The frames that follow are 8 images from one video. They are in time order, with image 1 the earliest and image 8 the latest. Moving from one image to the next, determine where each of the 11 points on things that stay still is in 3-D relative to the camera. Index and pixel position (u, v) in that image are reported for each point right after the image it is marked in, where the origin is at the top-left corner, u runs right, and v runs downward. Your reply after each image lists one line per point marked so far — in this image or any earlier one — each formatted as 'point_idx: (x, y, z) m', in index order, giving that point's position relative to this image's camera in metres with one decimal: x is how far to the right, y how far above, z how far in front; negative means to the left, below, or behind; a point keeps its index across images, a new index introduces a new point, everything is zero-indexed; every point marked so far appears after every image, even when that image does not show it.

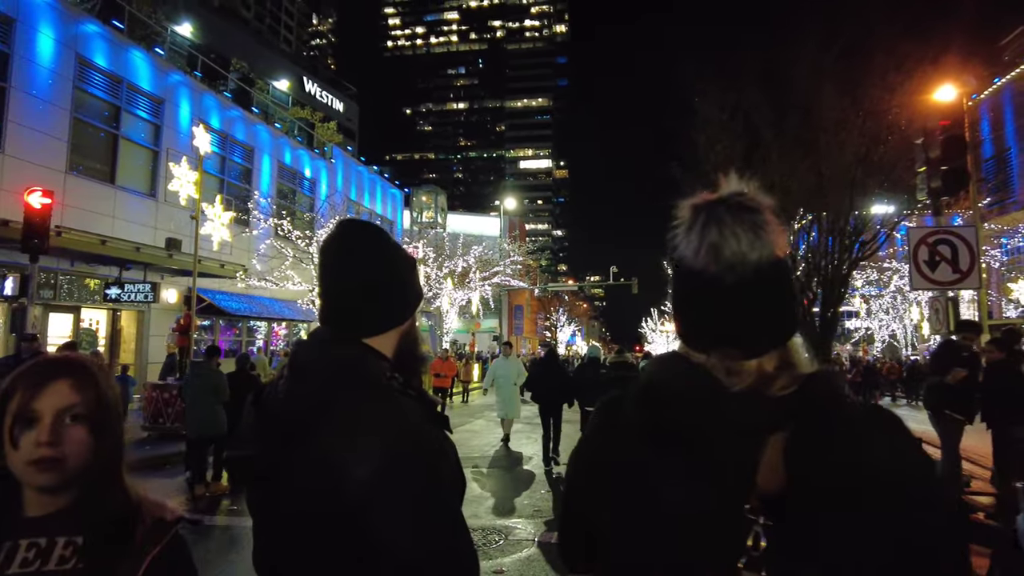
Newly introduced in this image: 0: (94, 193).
0: (-11.2, +2.6, +17.6) m
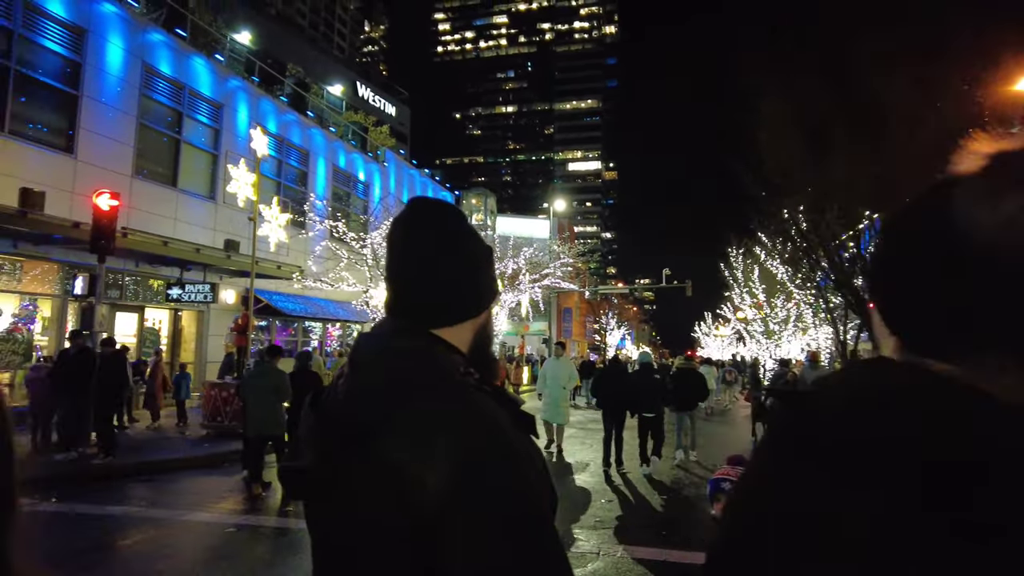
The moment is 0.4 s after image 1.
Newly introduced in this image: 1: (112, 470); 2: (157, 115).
0: (-9.8, +2.6, +18.1) m
1: (-6.1, -2.8, +10.0) m
2: (-9.9, +4.8, +18.4) m
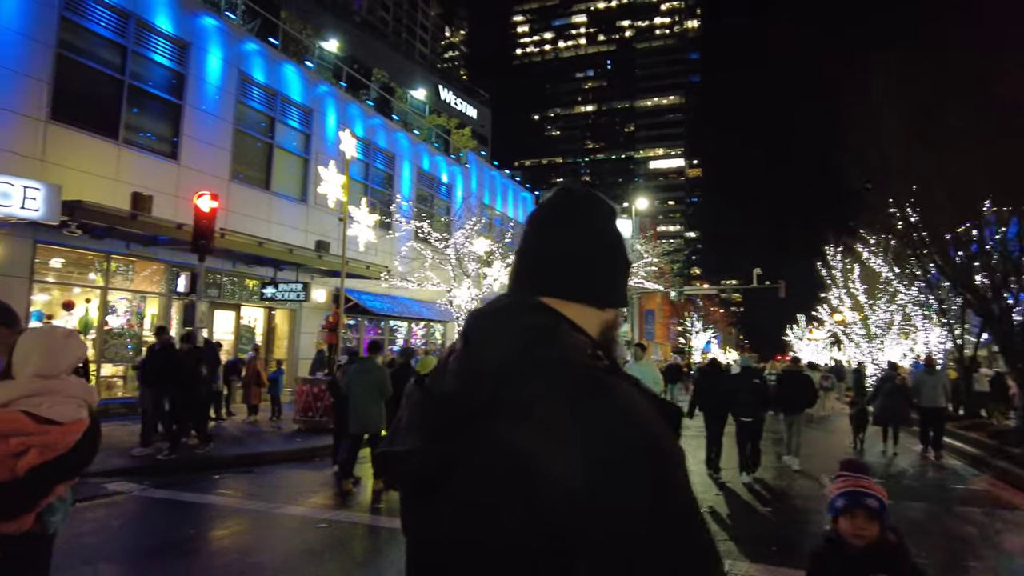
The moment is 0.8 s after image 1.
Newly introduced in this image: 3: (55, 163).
0: (-7.4, +2.6, +18.9) m
1: (-4.8, -2.7, +10.4) m
2: (-7.6, +4.9, +19.2) m
3: (-9.8, +2.7, +14.0) m
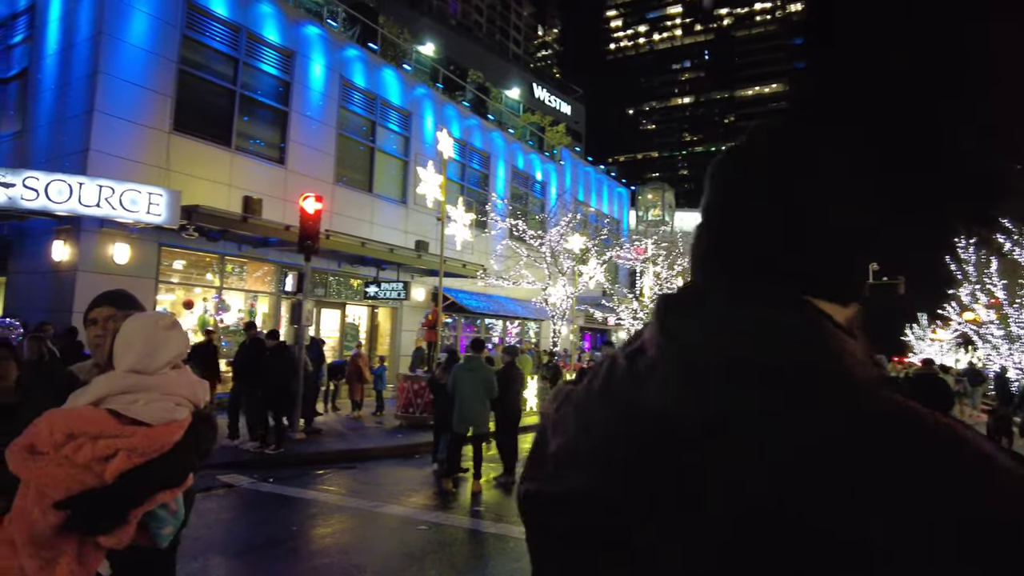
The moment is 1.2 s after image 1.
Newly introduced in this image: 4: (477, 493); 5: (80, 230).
0: (-4.6, +2.6, +19.5) m
1: (-3.2, -2.7, +10.7) m
2: (-4.7, +4.9, +19.7) m
3: (-7.6, +2.7, +15.0) m
4: (-0.5, -2.6, +8.3) m
5: (-8.7, +1.2, +13.2) m
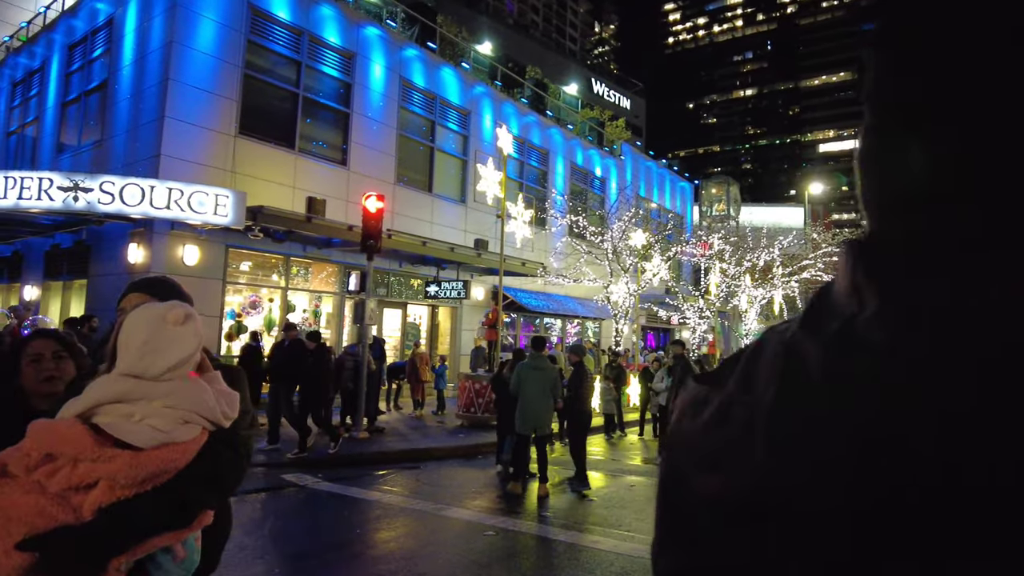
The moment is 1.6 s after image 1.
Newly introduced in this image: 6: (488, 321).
0: (-2.9, +2.6, +19.5) m
1: (-2.1, -2.7, +10.6) m
2: (-3.0, +4.9, +19.8) m
3: (-6.3, +2.7, +15.3) m
4: (+0.4, -2.6, +8.0) m
5: (-7.4, +1.1, +13.6) m
6: (-0.6, -0.8, +15.8) m
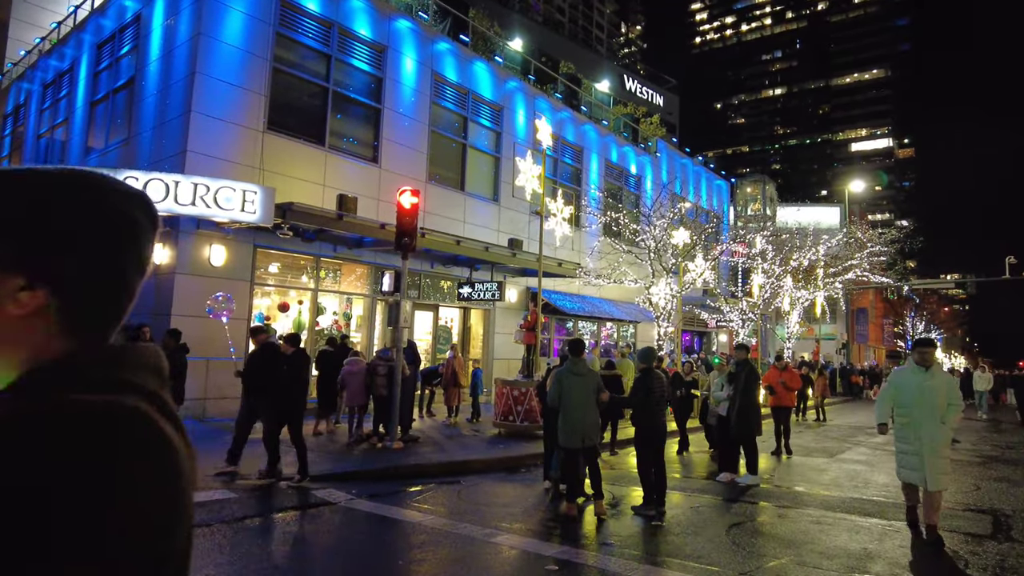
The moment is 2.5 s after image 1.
0: (-1.8, +2.6, +18.8) m
1: (-1.4, -2.7, +9.8) m
2: (-1.9, +4.9, +19.1) m
3: (-5.4, +2.6, +14.7) m
4: (+1.0, -2.6, +7.2) m
5: (-6.6, +1.1, +13.0) m
6: (+0.3, -0.8, +15.0) m
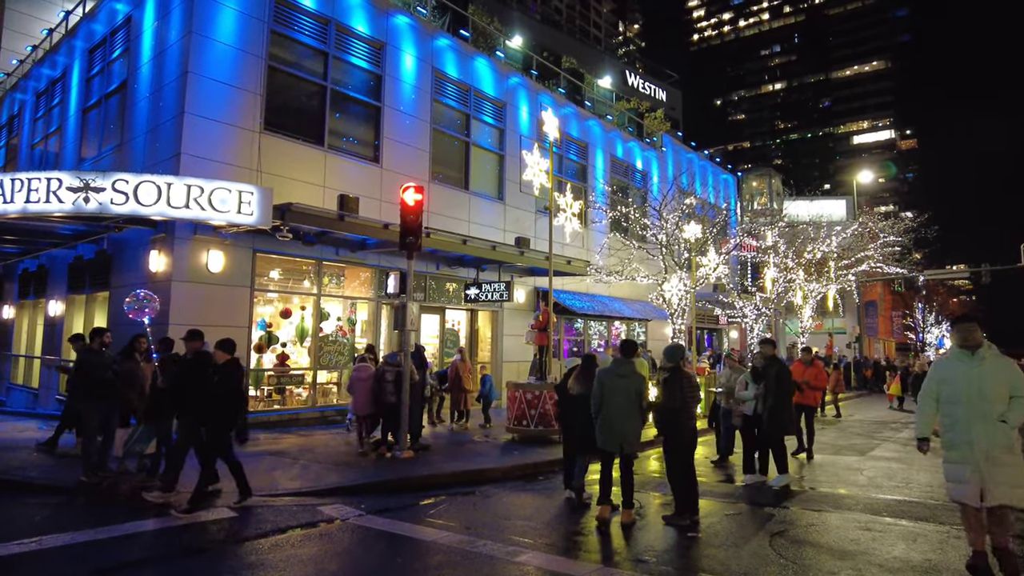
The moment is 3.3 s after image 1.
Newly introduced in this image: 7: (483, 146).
0: (-1.7, +2.5, +18.3) m
1: (-1.2, -2.7, +9.3) m
2: (-1.8, +4.8, +18.6) m
3: (-5.3, +2.5, +14.2) m
4: (+1.2, -2.5, +6.6) m
5: (-6.5, +1.0, +12.5) m
6: (+0.5, -0.8, +14.5) m
7: (-0.9, +4.3, +19.6) m
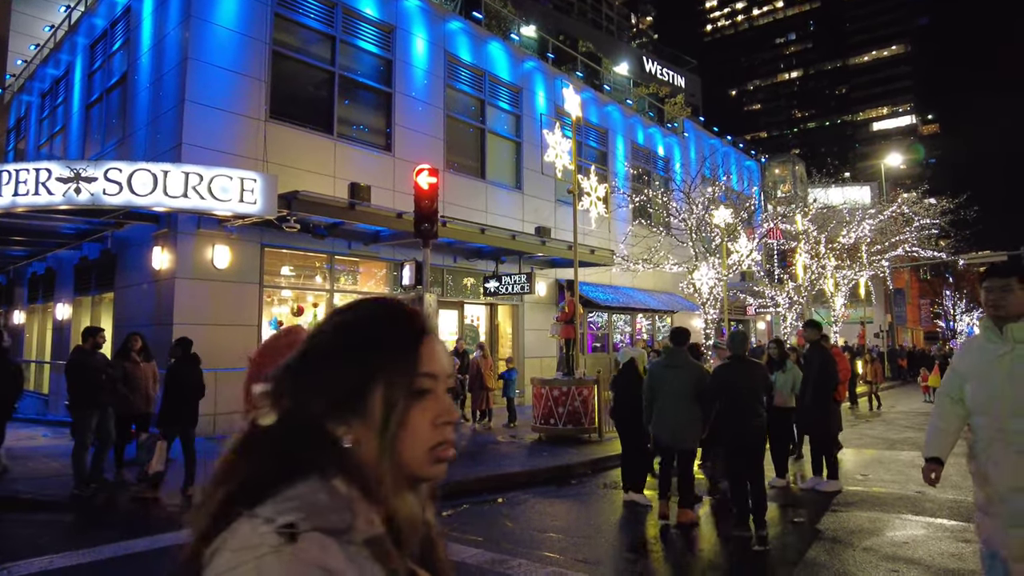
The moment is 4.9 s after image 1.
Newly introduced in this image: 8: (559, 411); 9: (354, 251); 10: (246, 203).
0: (-1.2, +2.7, +17.5) m
1: (-0.8, -2.6, +8.5) m
2: (-1.4, +5.0, +17.7) m
3: (-4.8, +2.6, +13.5) m
4: (+1.5, -2.3, +5.7) m
5: (-6.1, +1.0, +11.9) m
6: (+1.0, -0.6, +13.6) m
7: (-0.4, +4.5, +18.8) m
8: (+0.8, -2.2, +11.8) m
9: (-3.6, +0.8, +14.7) m
10: (-4.2, +1.3, +10.4) m
